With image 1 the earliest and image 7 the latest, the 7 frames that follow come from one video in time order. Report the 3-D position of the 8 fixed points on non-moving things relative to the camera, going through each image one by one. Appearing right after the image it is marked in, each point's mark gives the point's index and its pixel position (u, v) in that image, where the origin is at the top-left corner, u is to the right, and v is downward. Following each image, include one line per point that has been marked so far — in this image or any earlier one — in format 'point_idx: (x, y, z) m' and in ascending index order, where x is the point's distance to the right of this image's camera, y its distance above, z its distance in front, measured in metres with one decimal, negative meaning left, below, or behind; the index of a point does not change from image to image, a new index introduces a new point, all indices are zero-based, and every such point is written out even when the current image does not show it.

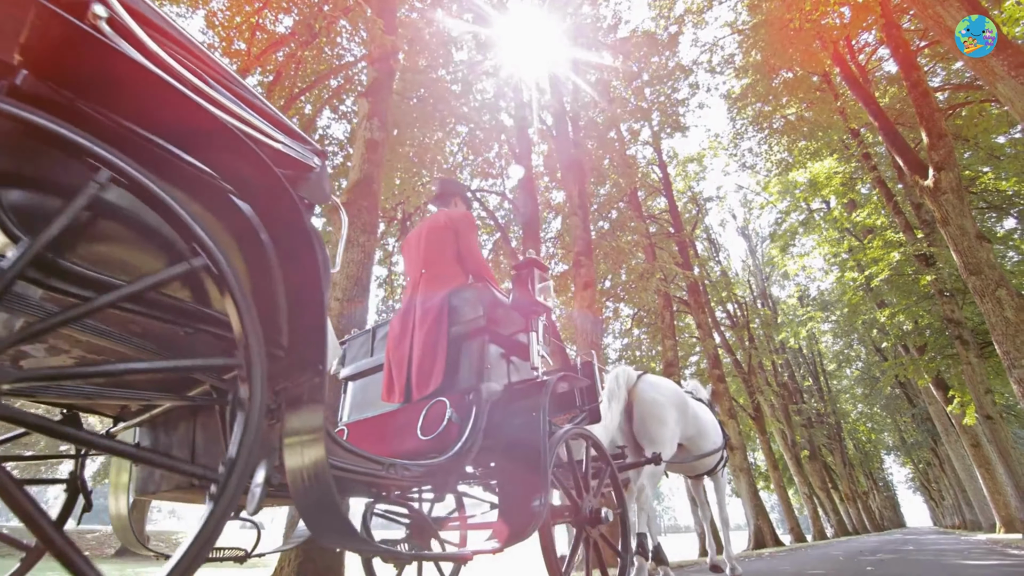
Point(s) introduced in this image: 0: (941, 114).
0: (+9.4, +3.9, +10.8) m
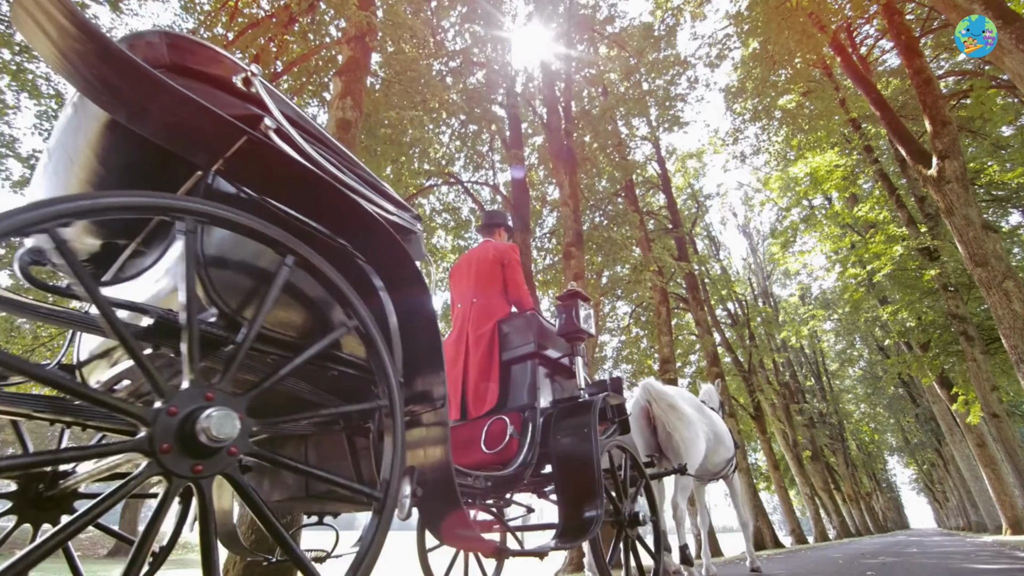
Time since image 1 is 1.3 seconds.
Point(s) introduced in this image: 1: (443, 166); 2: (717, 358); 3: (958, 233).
0: (+9.2, +4.0, +10.5) m
1: (-1.7, +3.1, +12.6) m
2: (+7.4, -2.5, +17.9) m
3: (+8.5, +1.1, +9.5) m
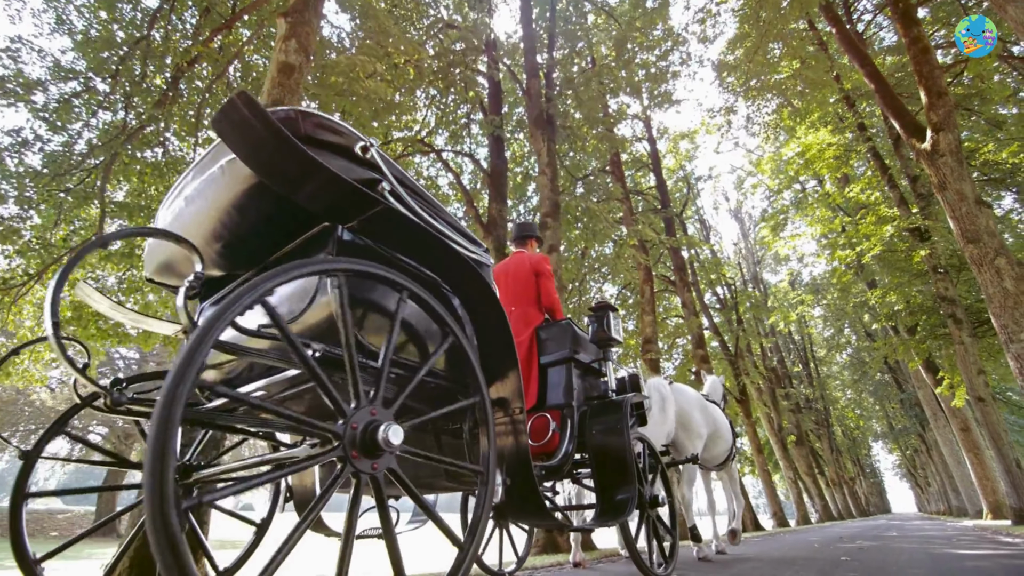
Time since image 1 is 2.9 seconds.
0: (+8.7, +4.4, +10.0) m
1: (-2.2, +3.7, +12.0) m
2: (+6.7, -1.8, +17.6) m
3: (+8.1, +1.5, +9.1) m
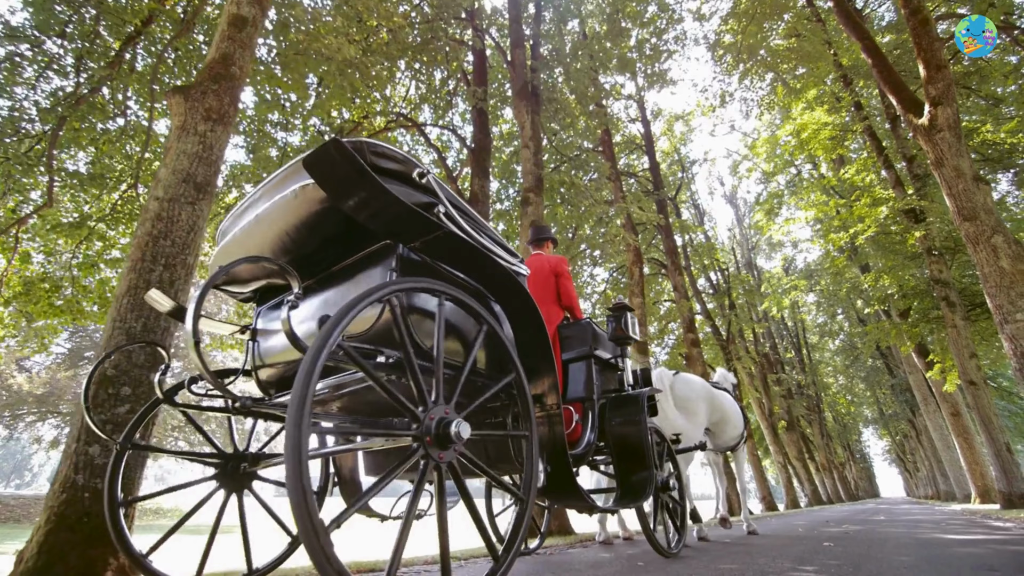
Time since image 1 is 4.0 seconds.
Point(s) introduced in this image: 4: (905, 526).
0: (+8.4, +4.8, +9.7) m
1: (-2.6, +4.1, +11.6) m
2: (+6.4, -1.3, +17.3) m
3: (+7.7, +1.8, +8.8) m
4: (+7.1, -4.3, +9.0) m
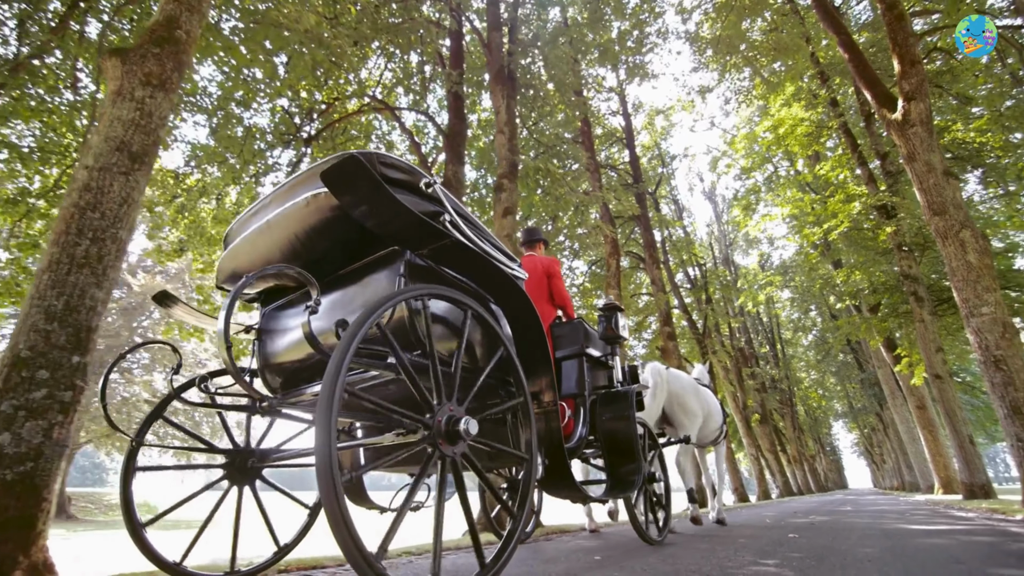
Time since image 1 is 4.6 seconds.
0: (+8.0, +4.9, +9.7) m
1: (-3.1, +4.4, +11.2) m
2: (+5.5, -1.0, +17.4) m
3: (+7.3, +1.9, +8.9) m
4: (+6.6, -4.2, +9.1) m
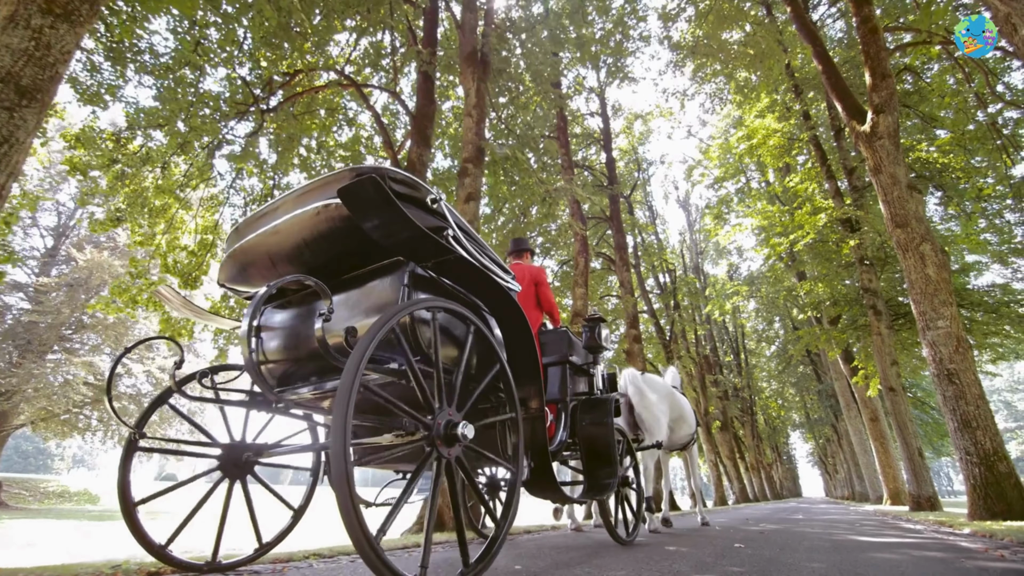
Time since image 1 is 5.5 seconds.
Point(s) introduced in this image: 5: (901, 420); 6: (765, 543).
0: (+7.5, +4.7, +9.8) m
1: (-3.7, +4.7, +10.8) m
2: (+4.4, -1.1, +17.3) m
3: (+6.7, +1.7, +8.9) m
4: (+5.7, -4.4, +9.1) m
5: (+10.1, -3.5, +12.9) m
6: (+3.1, -3.1, +6.0) m
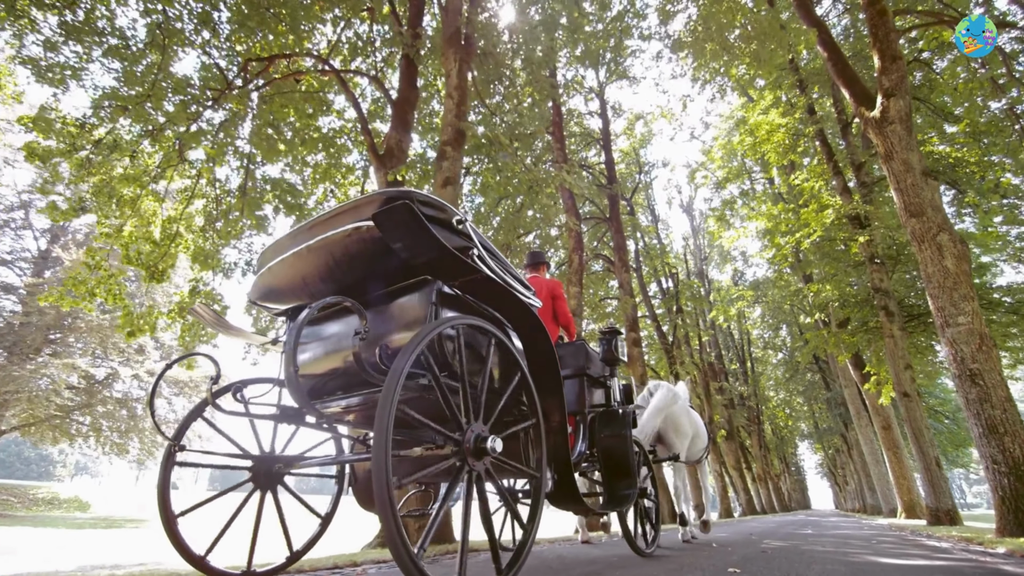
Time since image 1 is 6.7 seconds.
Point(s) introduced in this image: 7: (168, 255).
0: (+7.3, +4.7, +9.3) m
1: (-3.9, +4.8, +10.3) m
2: (+4.2, -1.2, +16.7) m
3: (+6.4, +1.8, +8.3) m
4: (+5.4, -4.3, +8.4) m
5: (+9.9, -3.5, +12.2) m
6: (+2.9, -3.0, +5.4) m
7: (-6.6, +0.6, +9.5) m
